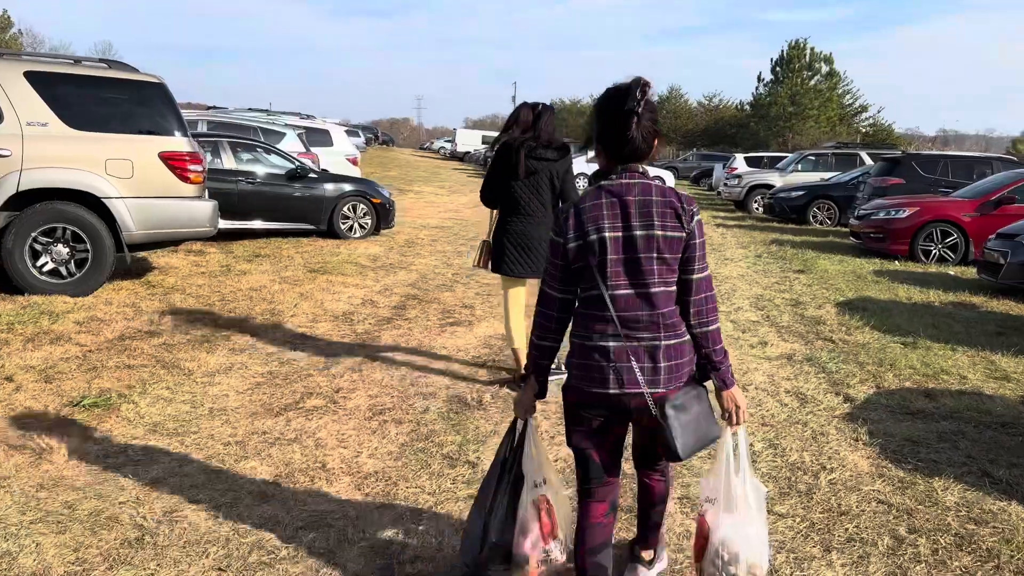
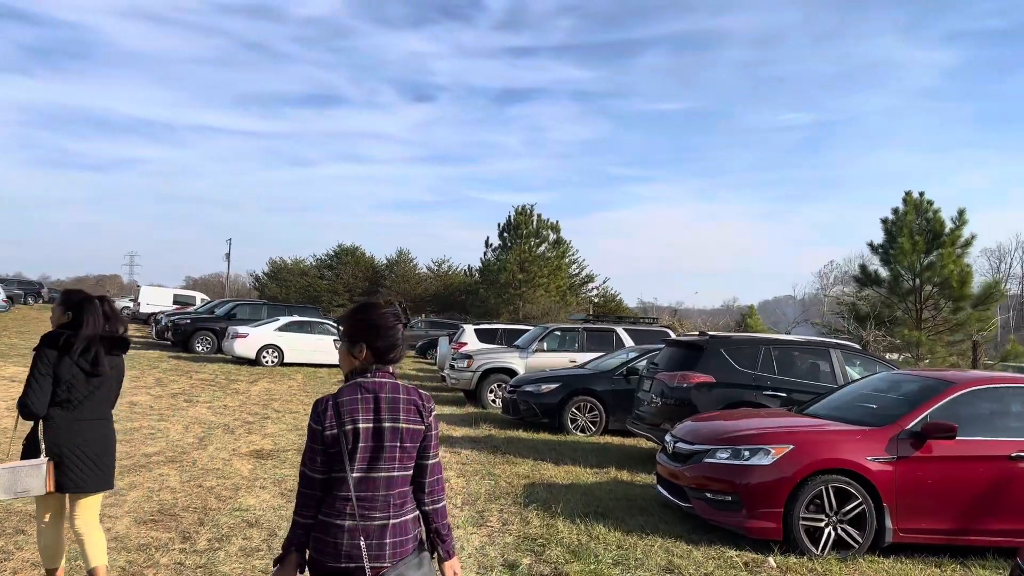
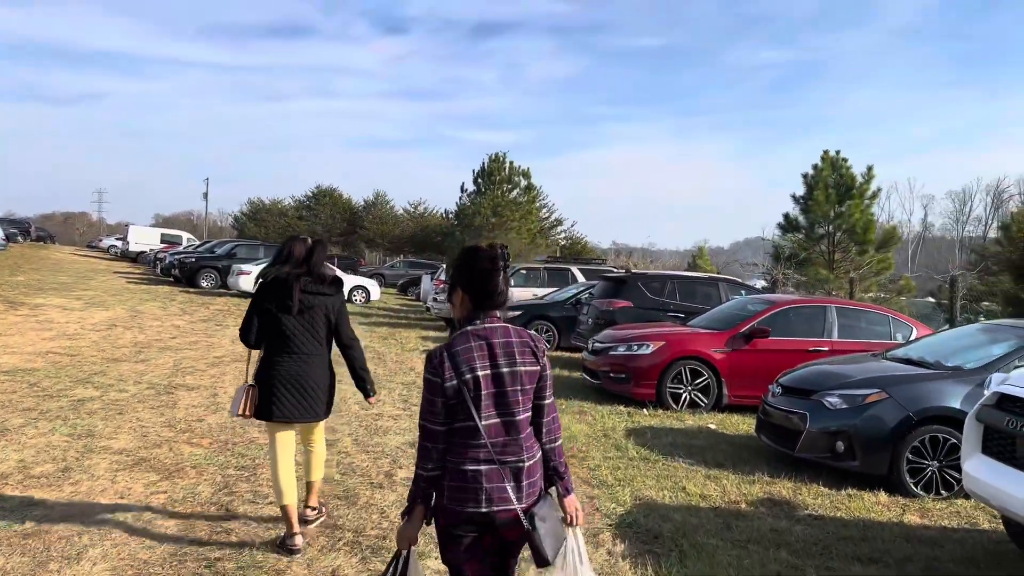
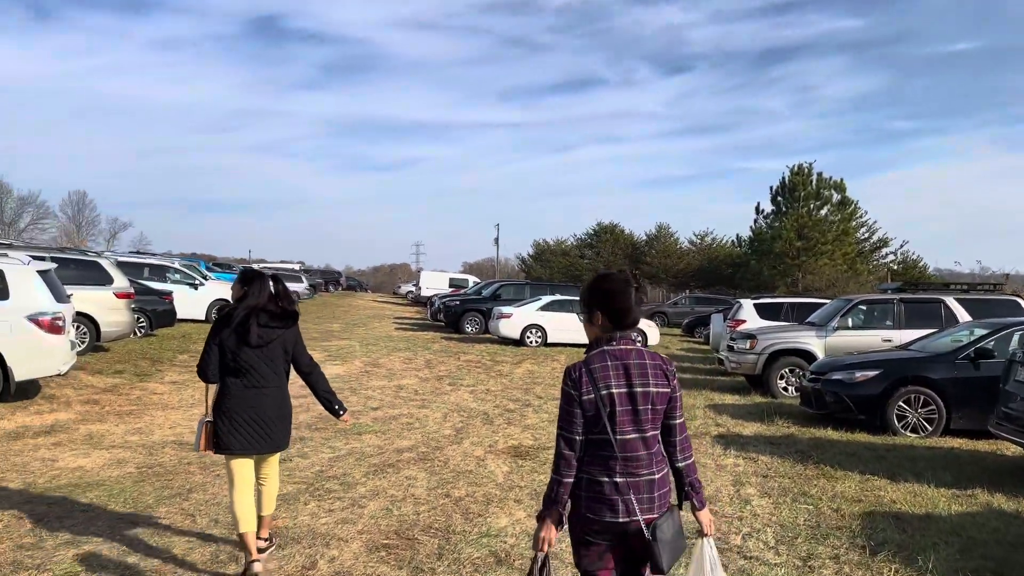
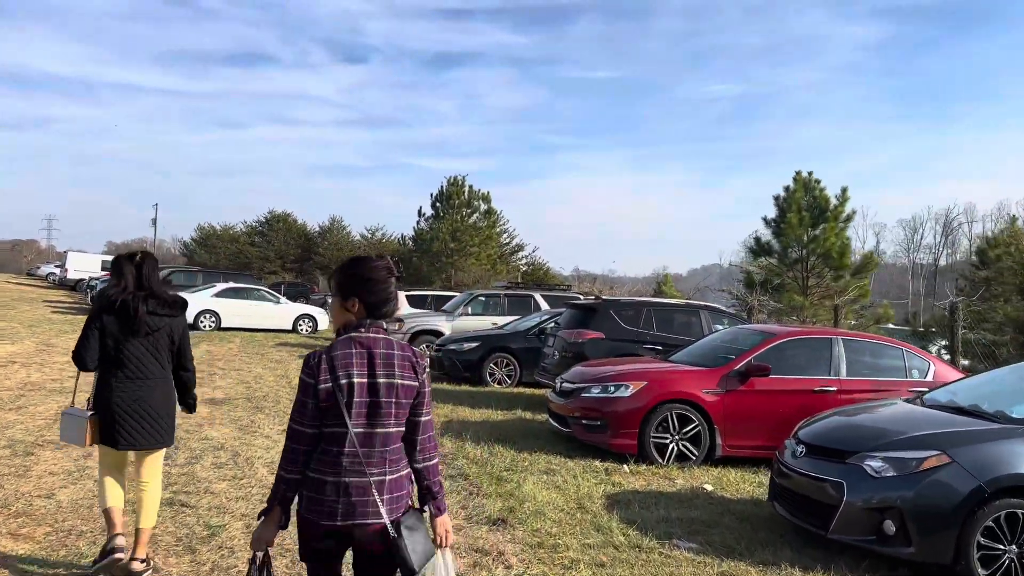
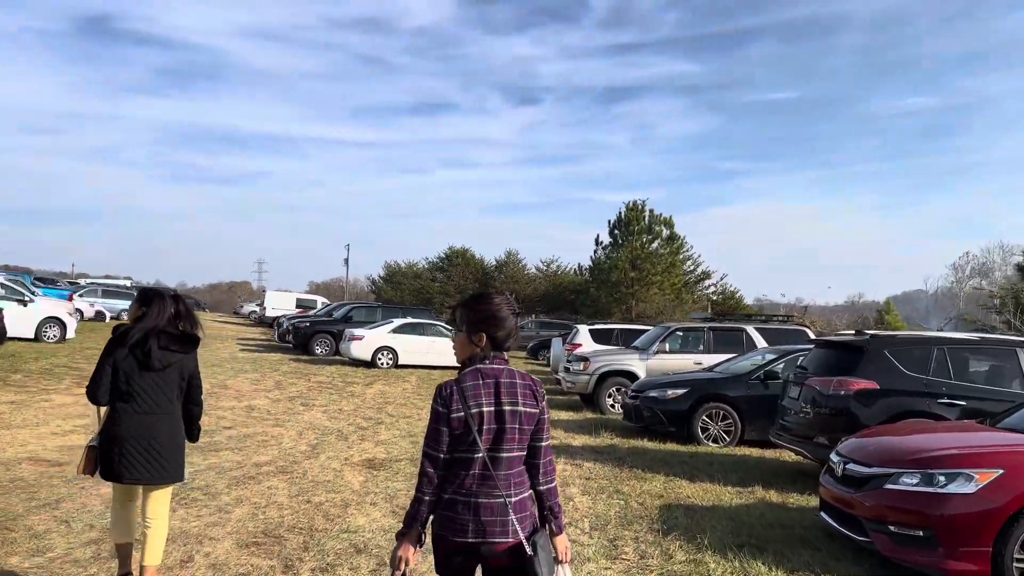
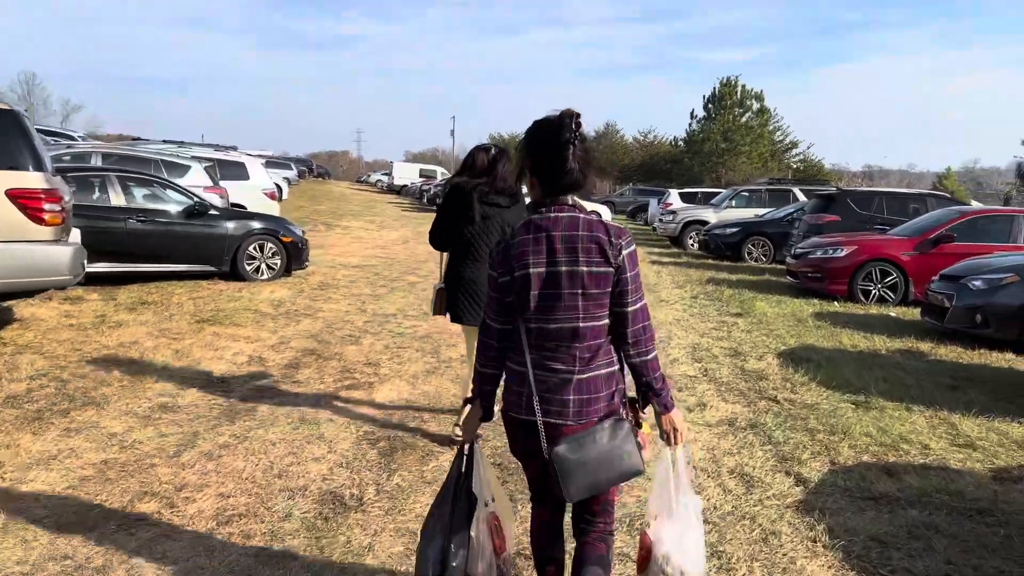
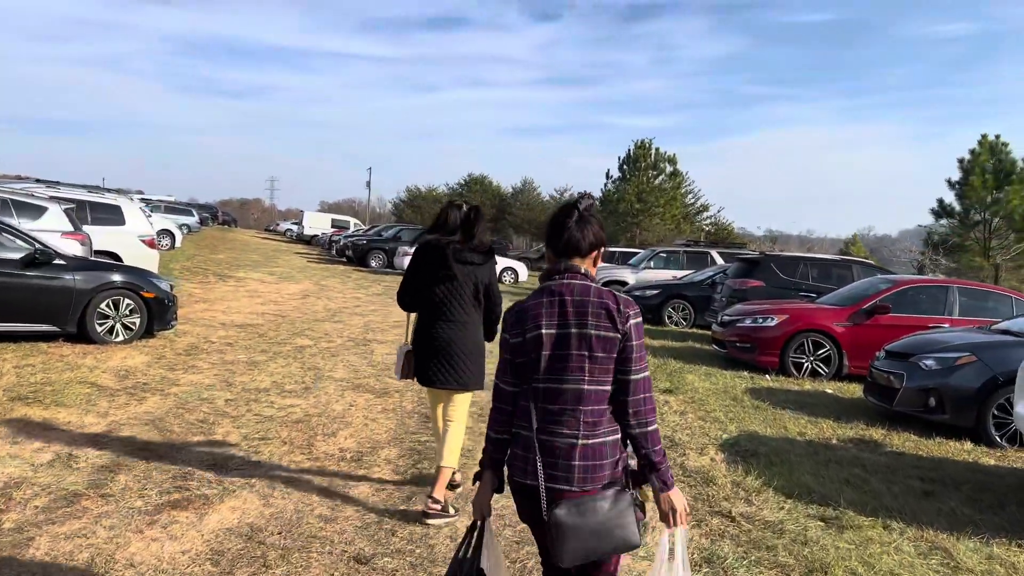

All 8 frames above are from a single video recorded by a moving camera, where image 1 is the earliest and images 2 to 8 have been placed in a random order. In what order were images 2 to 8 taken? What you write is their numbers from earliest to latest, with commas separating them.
7, 8, 3, 5, 2, 6, 4
